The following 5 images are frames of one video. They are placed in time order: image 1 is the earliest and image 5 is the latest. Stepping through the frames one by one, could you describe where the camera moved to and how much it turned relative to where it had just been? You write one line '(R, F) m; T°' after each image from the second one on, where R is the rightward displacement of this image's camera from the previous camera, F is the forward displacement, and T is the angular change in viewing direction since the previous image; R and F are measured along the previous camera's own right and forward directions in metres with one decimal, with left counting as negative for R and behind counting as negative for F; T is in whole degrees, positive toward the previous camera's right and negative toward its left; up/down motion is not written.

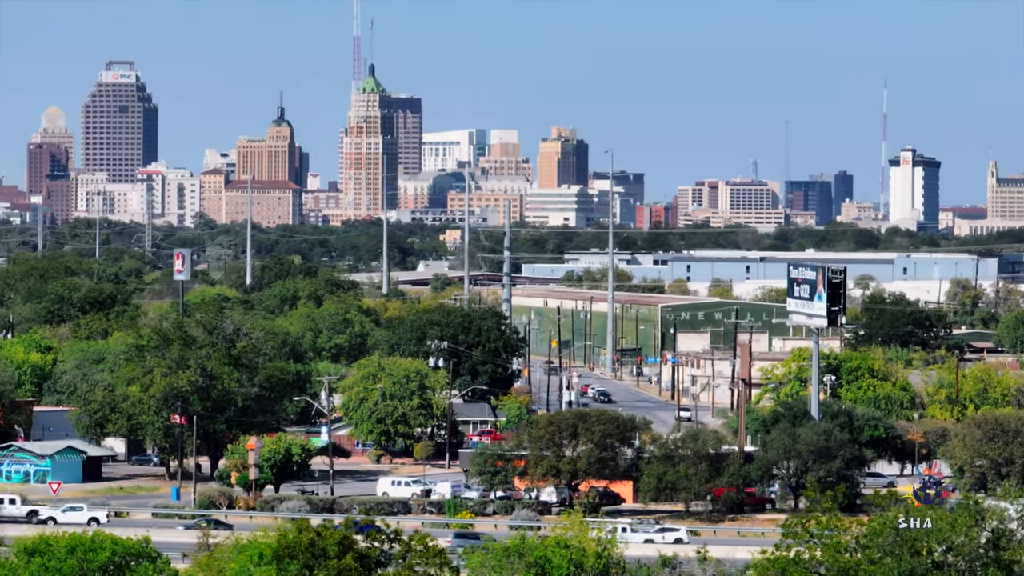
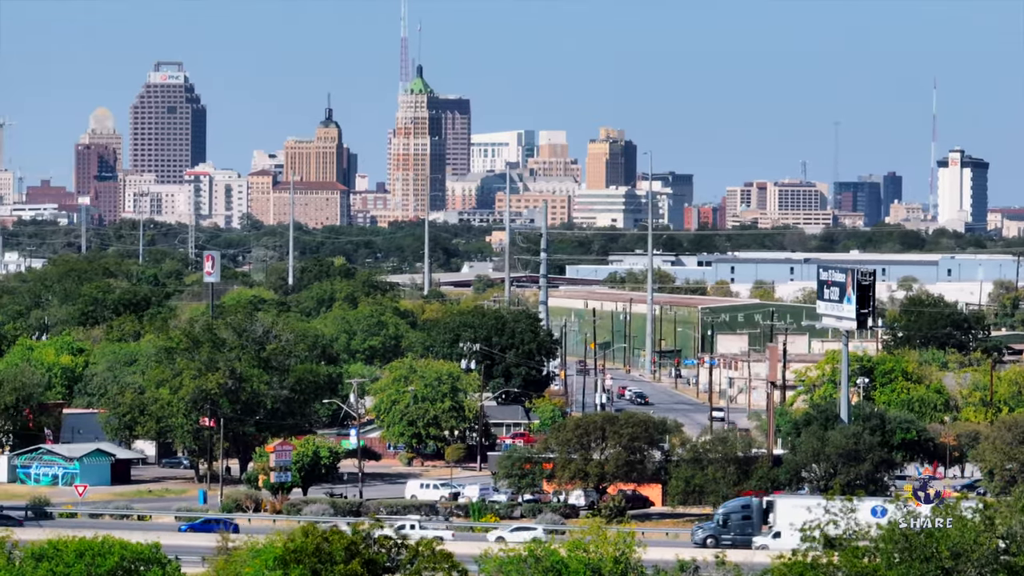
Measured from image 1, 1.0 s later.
(+0.9, +0.6) m; -1°
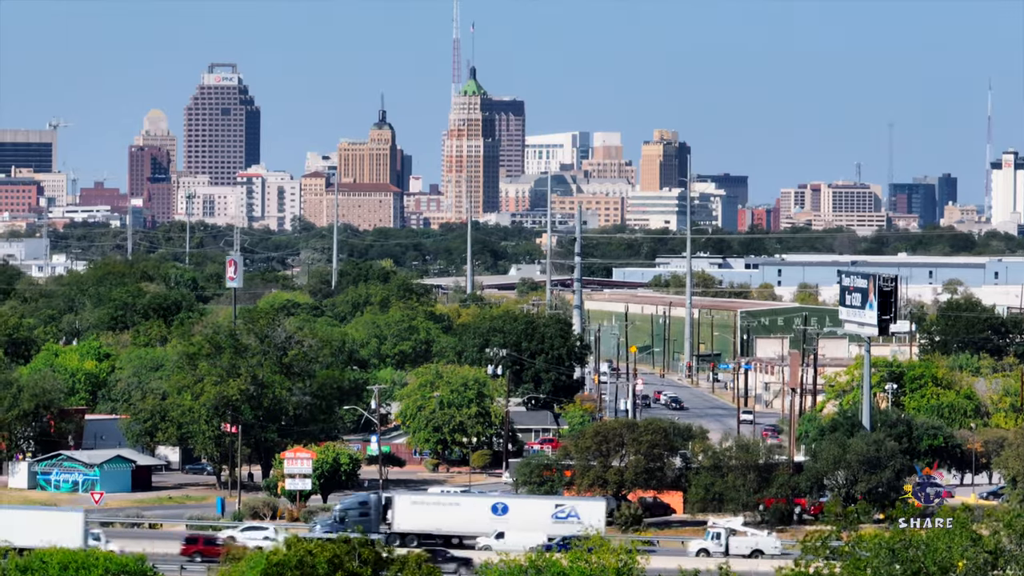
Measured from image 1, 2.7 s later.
(+1.6, +1.0) m; -1°
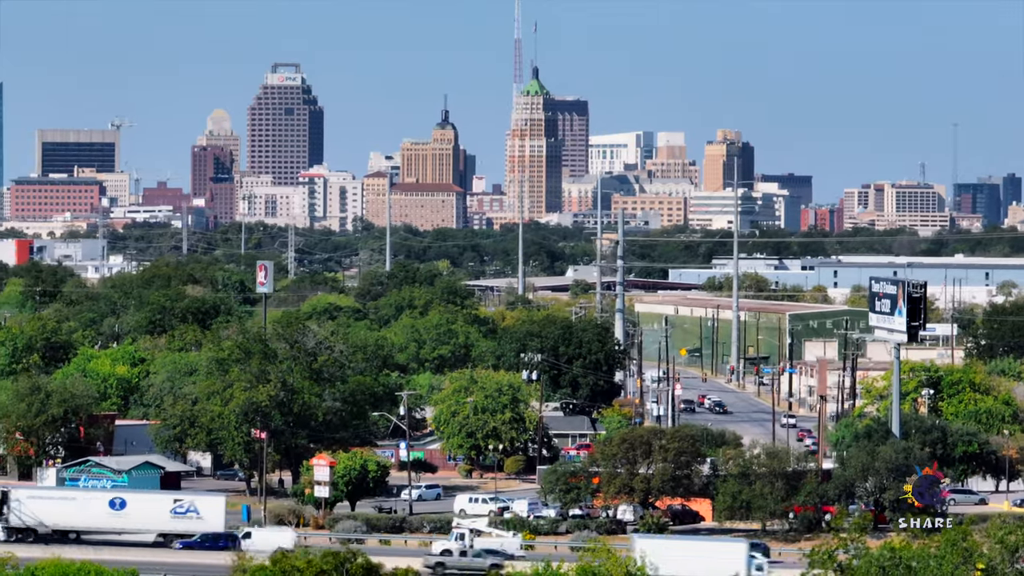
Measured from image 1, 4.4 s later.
(+1.6, +0.9) m; -1°
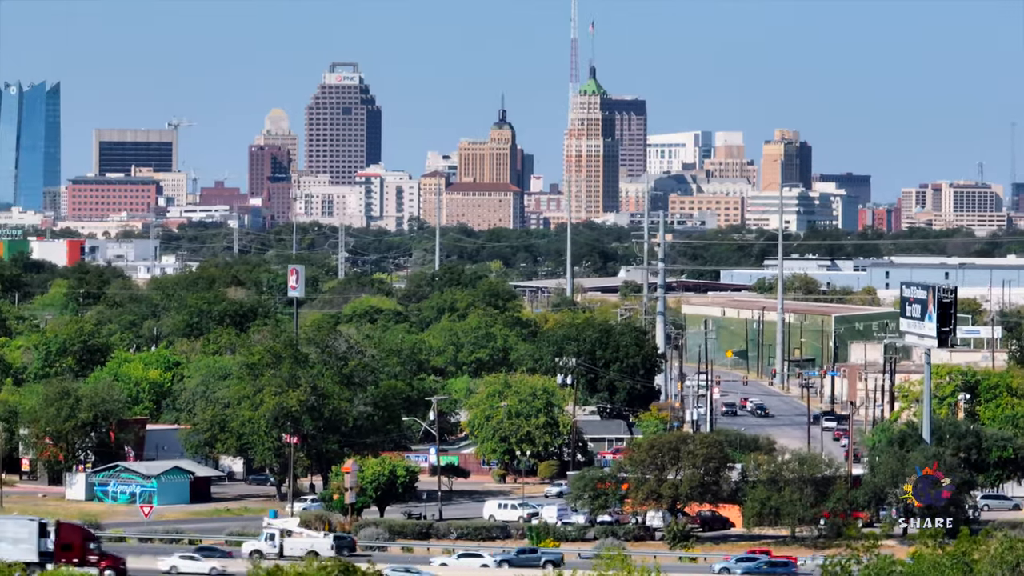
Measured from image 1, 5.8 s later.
(+1.4, +0.7) m; -1°
